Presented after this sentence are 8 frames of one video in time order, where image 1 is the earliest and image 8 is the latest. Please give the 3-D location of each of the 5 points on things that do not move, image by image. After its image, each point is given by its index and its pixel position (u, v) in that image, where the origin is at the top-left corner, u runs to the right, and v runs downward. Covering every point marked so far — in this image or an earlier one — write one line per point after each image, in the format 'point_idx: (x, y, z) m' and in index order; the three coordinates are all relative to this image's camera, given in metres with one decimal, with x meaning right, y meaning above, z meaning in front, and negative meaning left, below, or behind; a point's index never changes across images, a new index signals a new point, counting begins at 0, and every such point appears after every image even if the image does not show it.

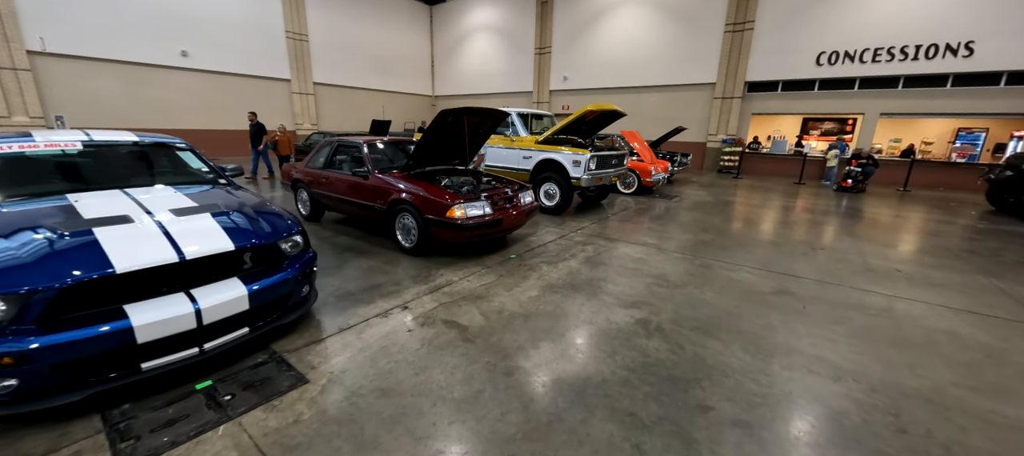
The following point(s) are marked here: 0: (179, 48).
0: (-12.8, +7.0, +14.6) m
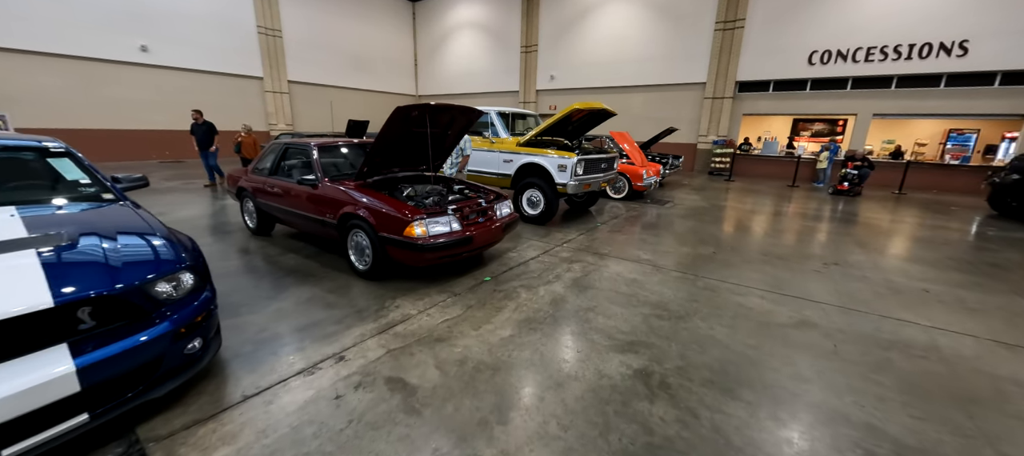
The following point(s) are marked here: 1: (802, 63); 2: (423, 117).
0: (-13.4, +6.7, +13.6) m
1: (+10.4, +5.9, +13.5) m
2: (-0.9, +1.1, +3.8) m
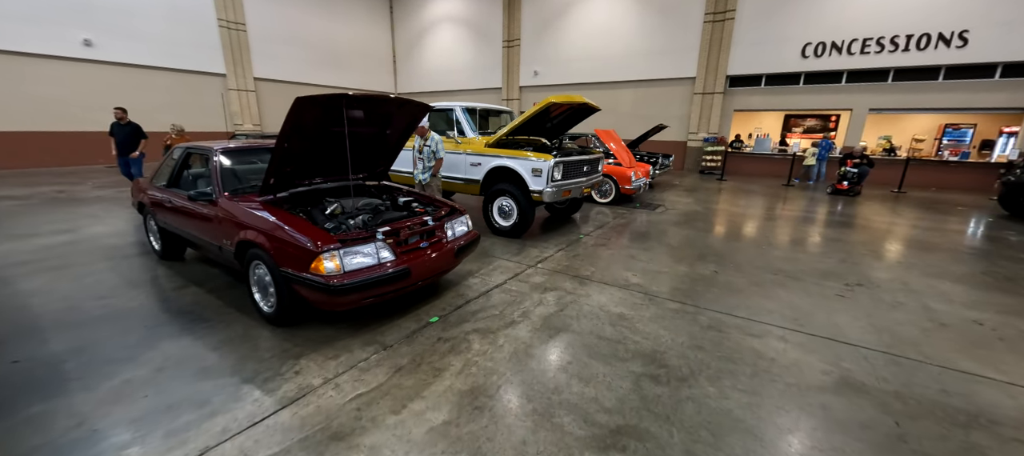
0: (-14.1, +6.3, +12.3) m
1: (+9.7, +5.9, +12.9) m
2: (-1.3, +0.9, +2.9) m
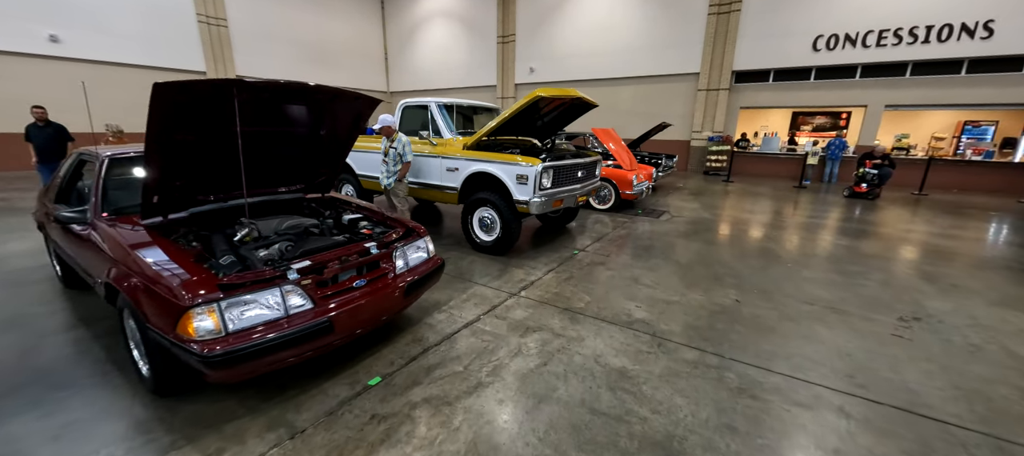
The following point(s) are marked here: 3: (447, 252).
0: (-14.4, +6.1, +11.6) m
1: (+9.4, +5.7, +12.1) m
2: (-1.5, +0.7, +2.2) m
3: (-0.8, -0.3, +4.7) m
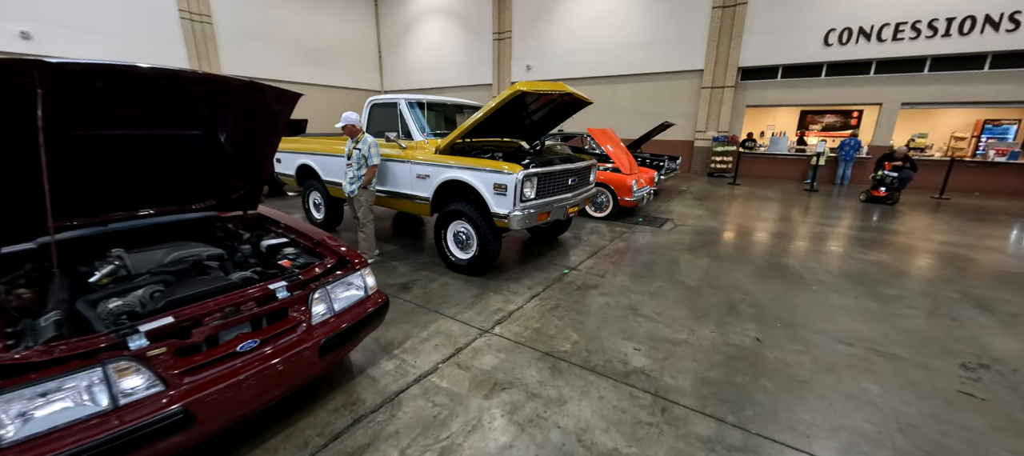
0: (-14.5, +5.9, +11.0) m
1: (+9.2, +5.6, +11.5) m
2: (-1.8, +0.5, +1.6) m
3: (-1.0, -0.5, +4.1) m
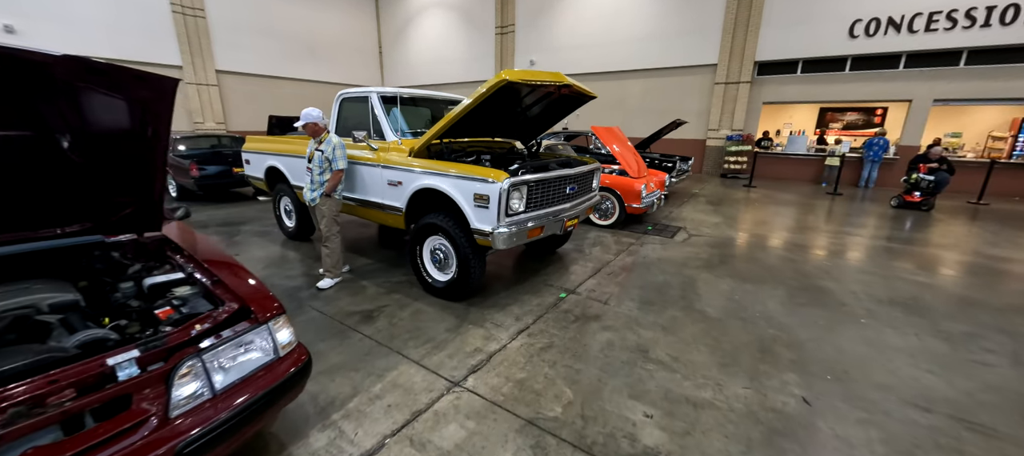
0: (-14.5, +5.8, +10.6) m
1: (+9.3, +5.4, +10.6) m
2: (-1.9, +0.4, +1.0) m
3: (-1.1, -0.6, +3.5) m
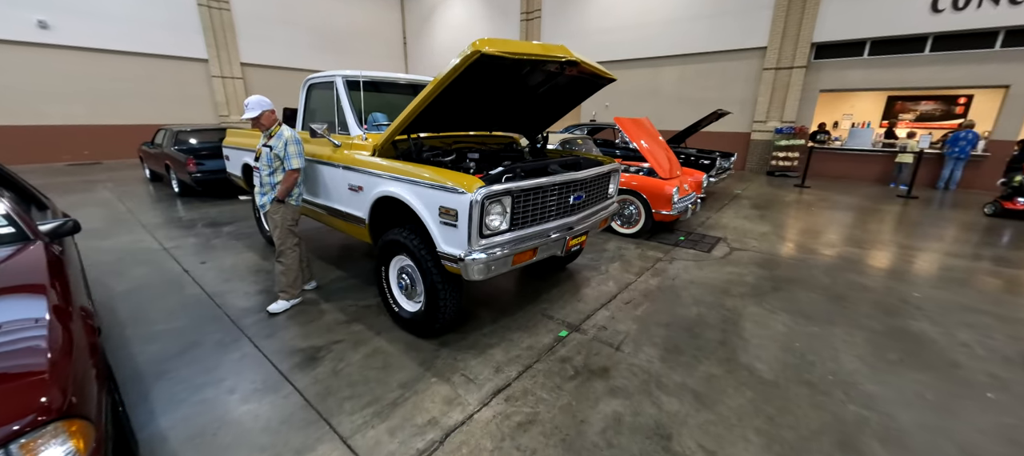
0: (-13.9, +6.1, +10.8) m
1: (+9.8, +5.2, +9.1) m
2: (-2.2, +0.2, +0.4) m
3: (-1.2, -0.7, +2.9) m
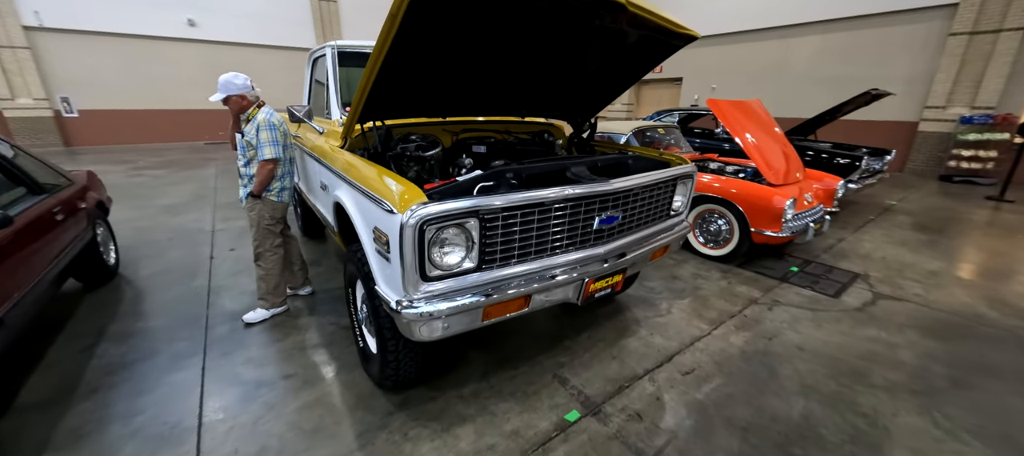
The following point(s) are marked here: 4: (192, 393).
0: (-11.2, +7.2, +12.8) m
1: (+11.3, +4.5, +5.6) m
2: (-2.7, +0.2, +0.1) m
3: (-1.3, -0.8, +2.3) m
4: (-1.7, -0.9, +2.0) m
